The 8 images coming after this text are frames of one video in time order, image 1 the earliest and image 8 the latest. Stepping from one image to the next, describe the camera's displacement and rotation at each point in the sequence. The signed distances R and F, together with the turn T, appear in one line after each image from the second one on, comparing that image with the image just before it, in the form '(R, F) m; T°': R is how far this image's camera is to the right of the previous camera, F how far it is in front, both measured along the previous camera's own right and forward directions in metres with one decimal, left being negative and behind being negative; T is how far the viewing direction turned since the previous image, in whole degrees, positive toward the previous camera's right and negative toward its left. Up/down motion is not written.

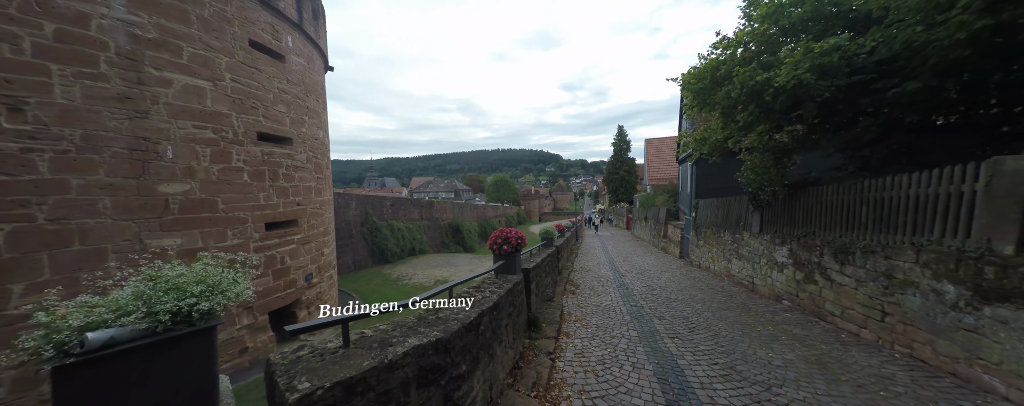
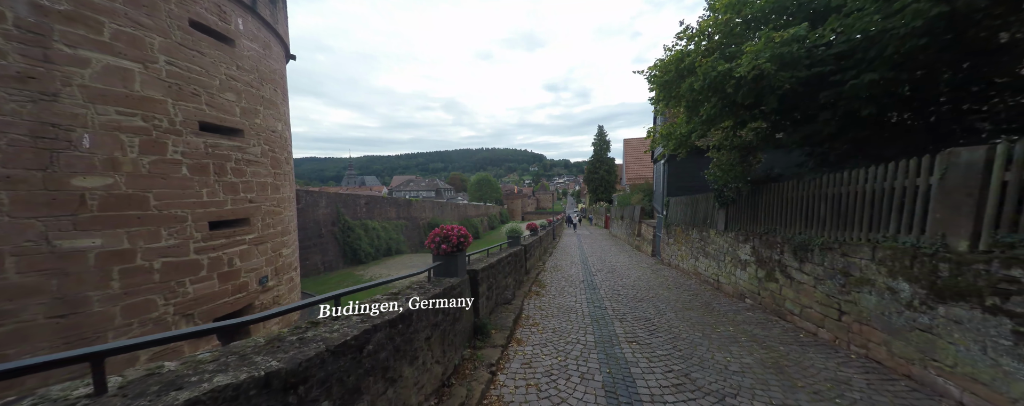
(+0.2, +0.1) m; +3°
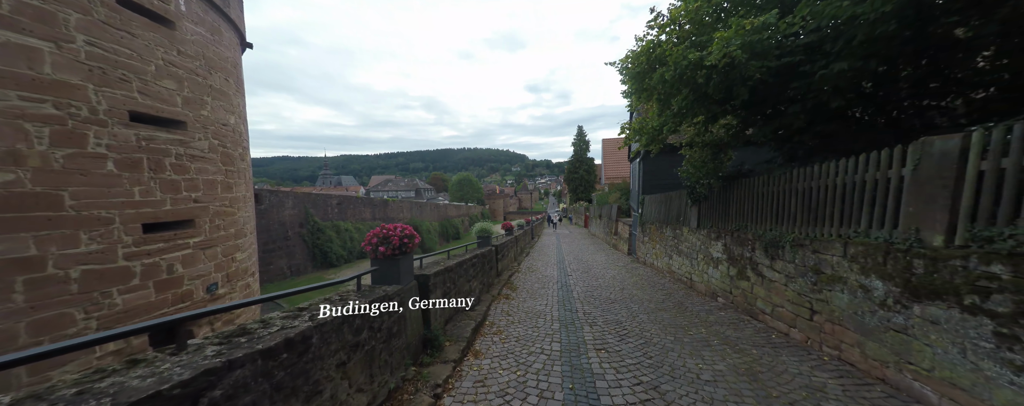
(+0.1, +0.2) m; +3°
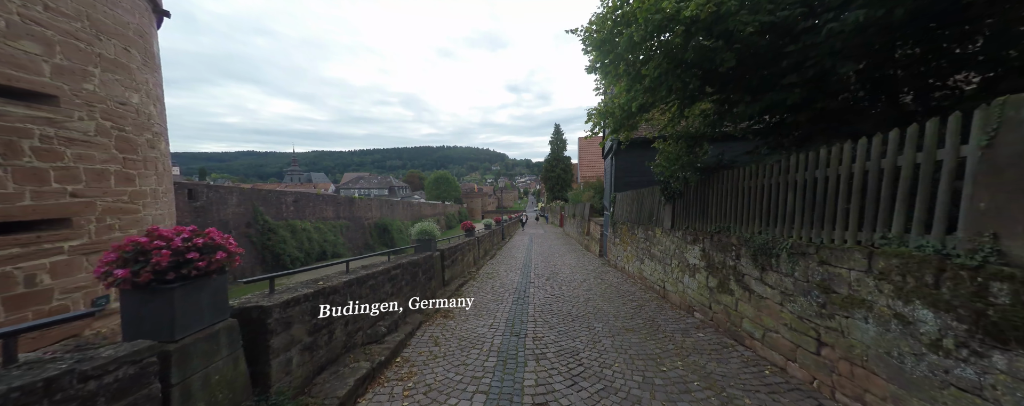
(+0.3, +0.5) m; +4°
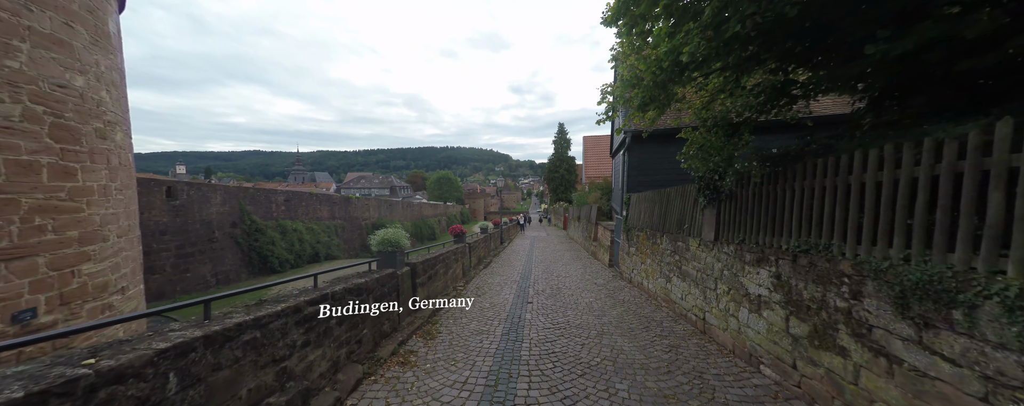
(+0.1, +0.6) m; -1°
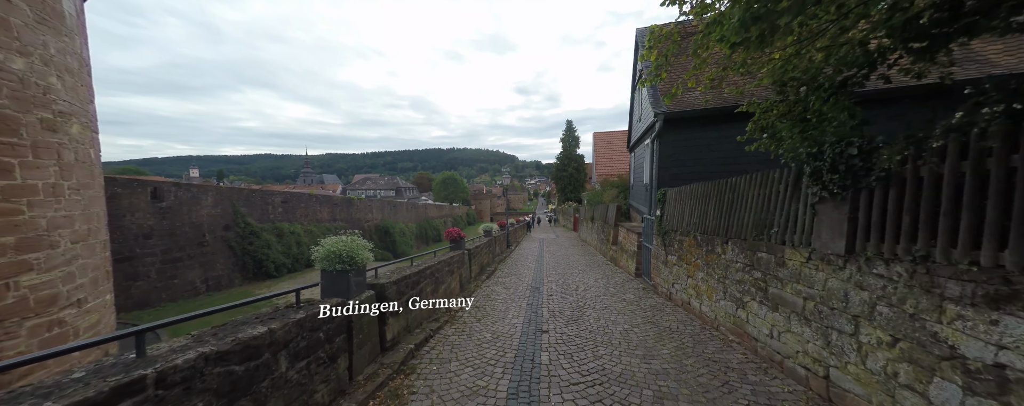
(0.0, +0.6) m; -1°
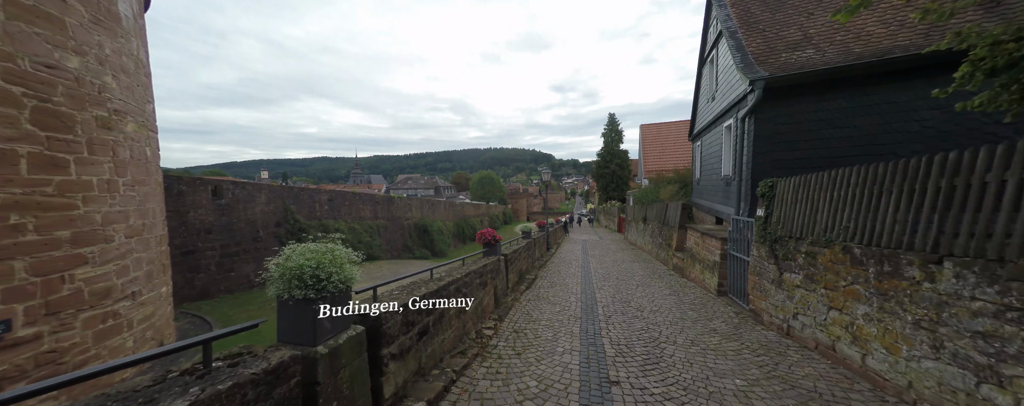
(-0.1, +0.5) m; -7°
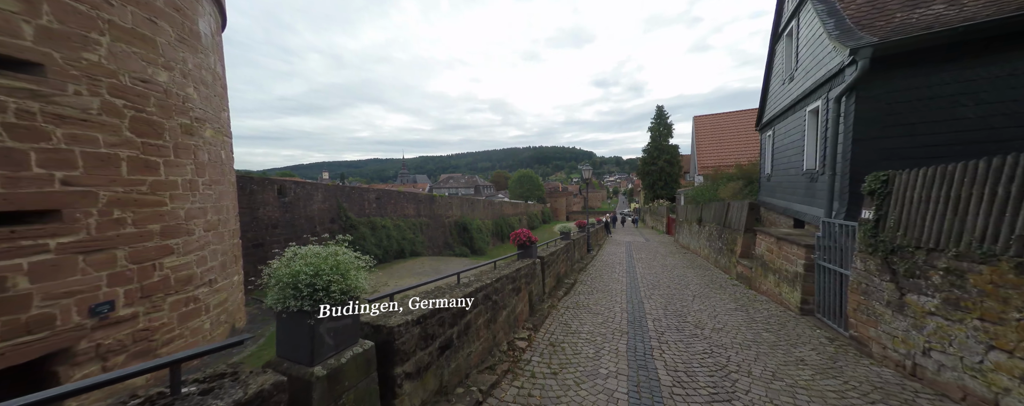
(0.0, +0.1) m; -7°
